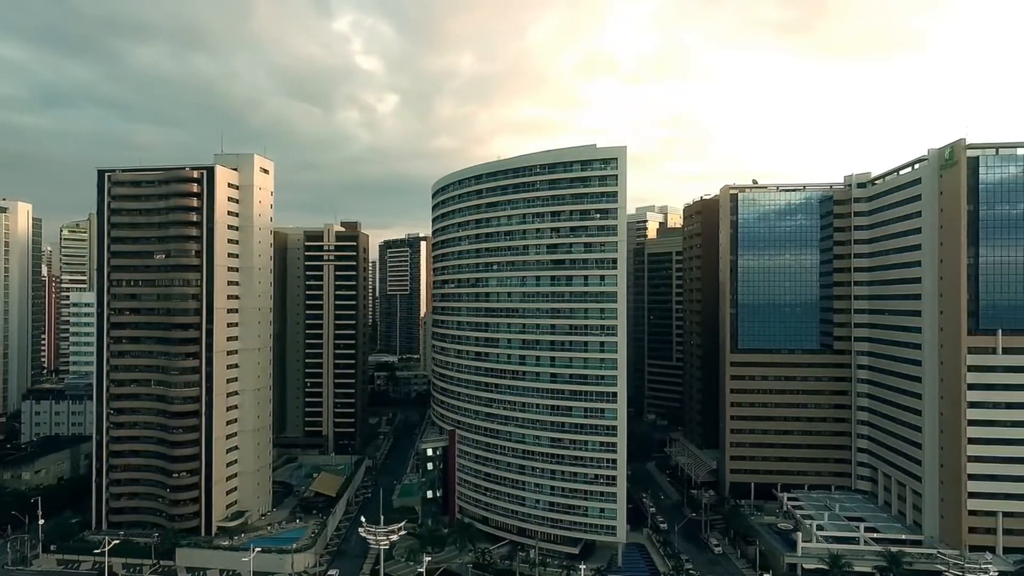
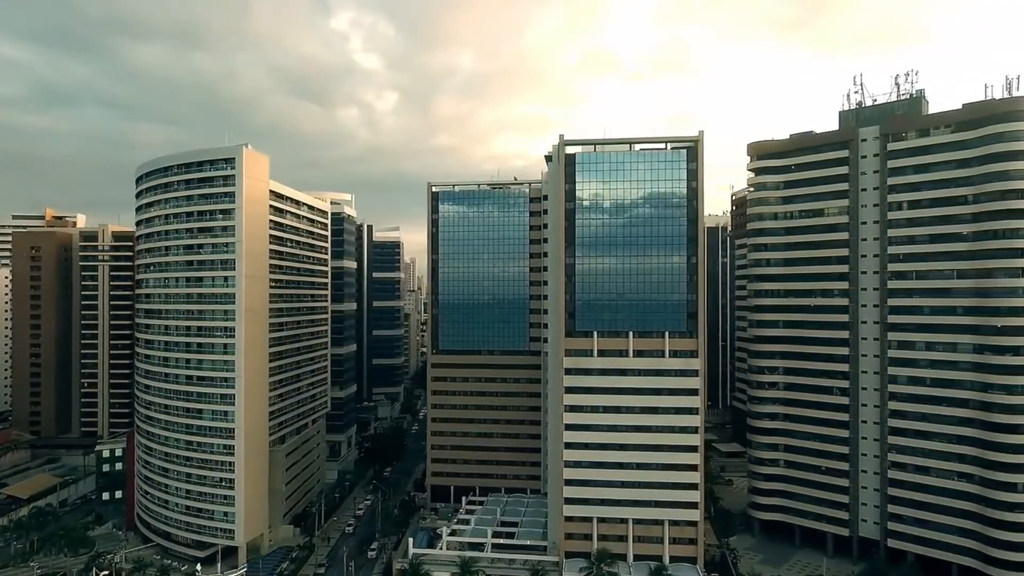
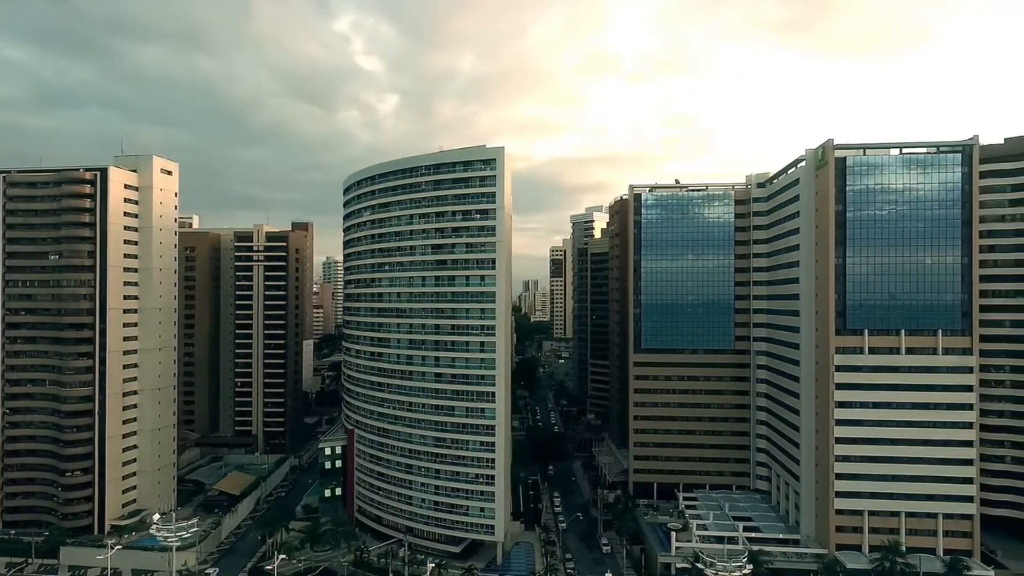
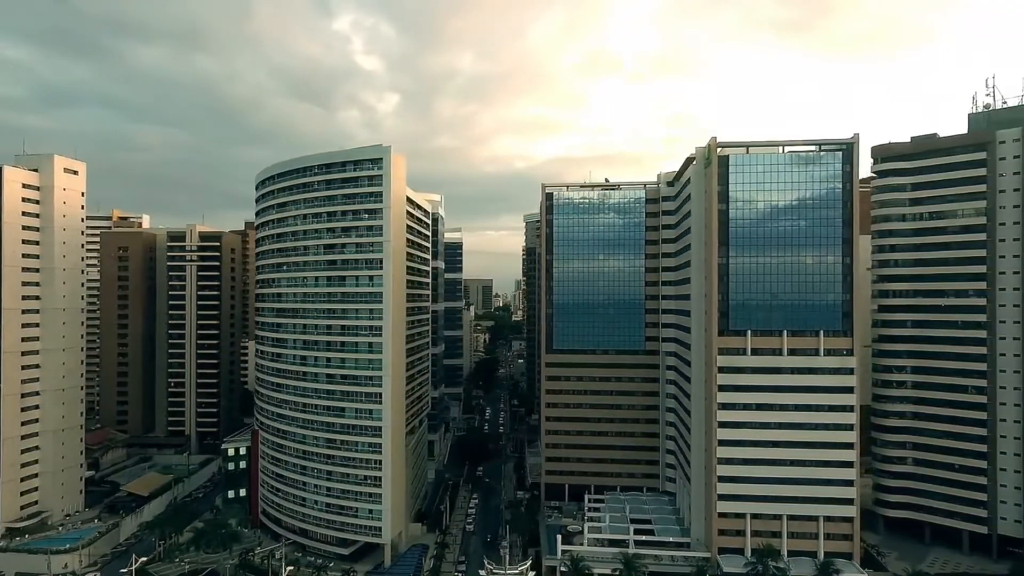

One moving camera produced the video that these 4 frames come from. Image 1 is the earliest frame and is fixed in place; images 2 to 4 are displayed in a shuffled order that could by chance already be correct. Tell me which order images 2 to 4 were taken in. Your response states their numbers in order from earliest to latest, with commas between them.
3, 4, 2
